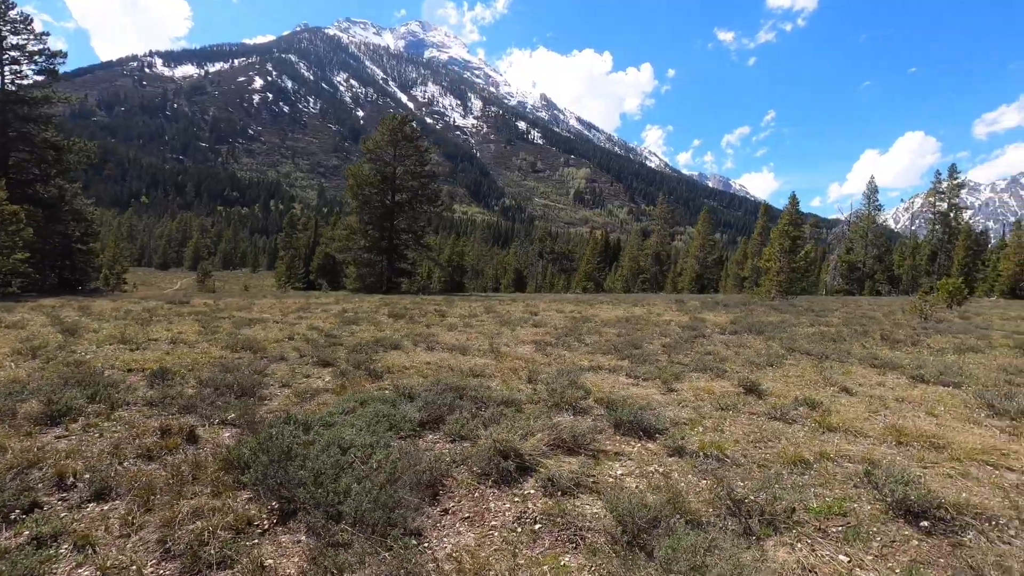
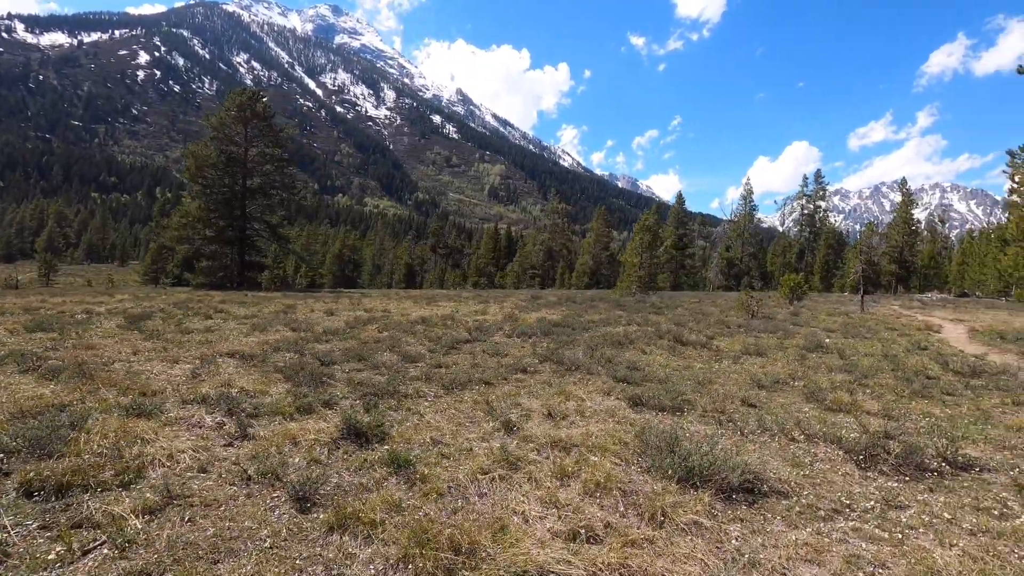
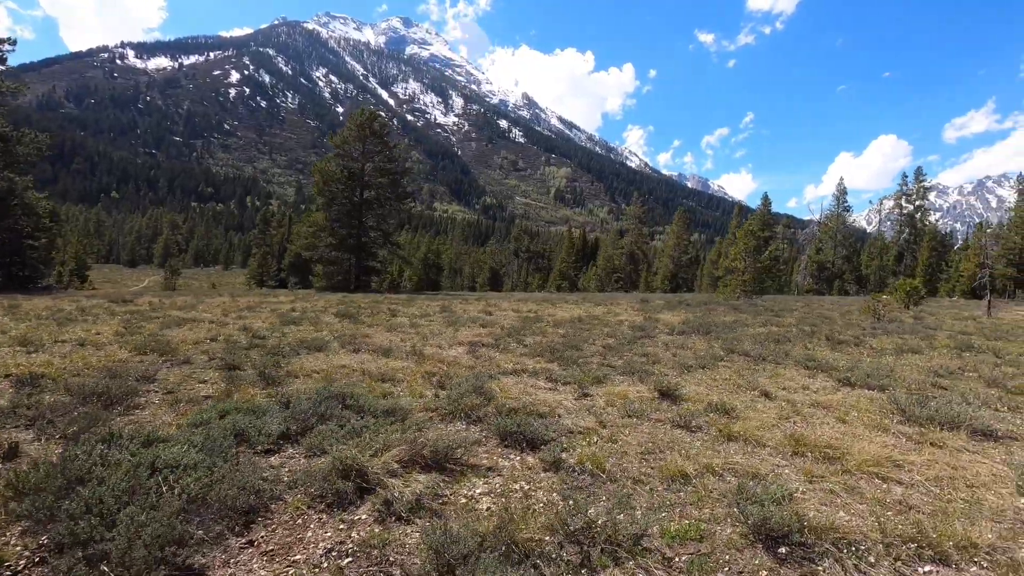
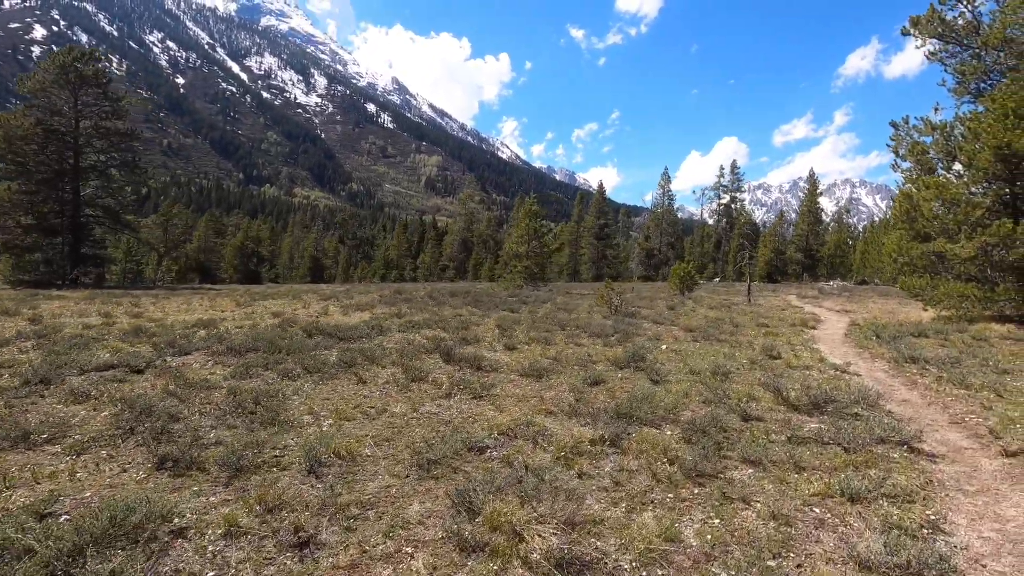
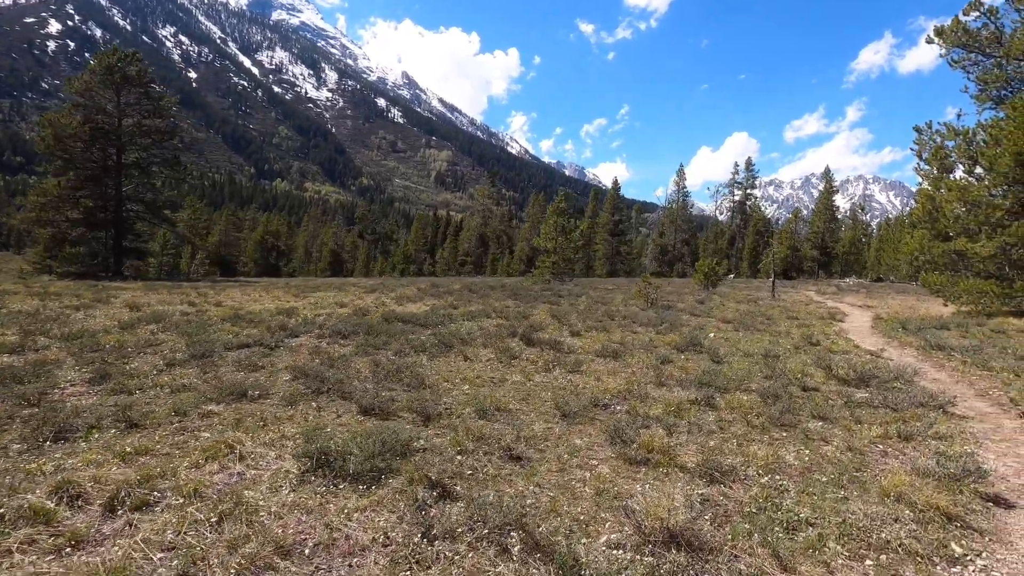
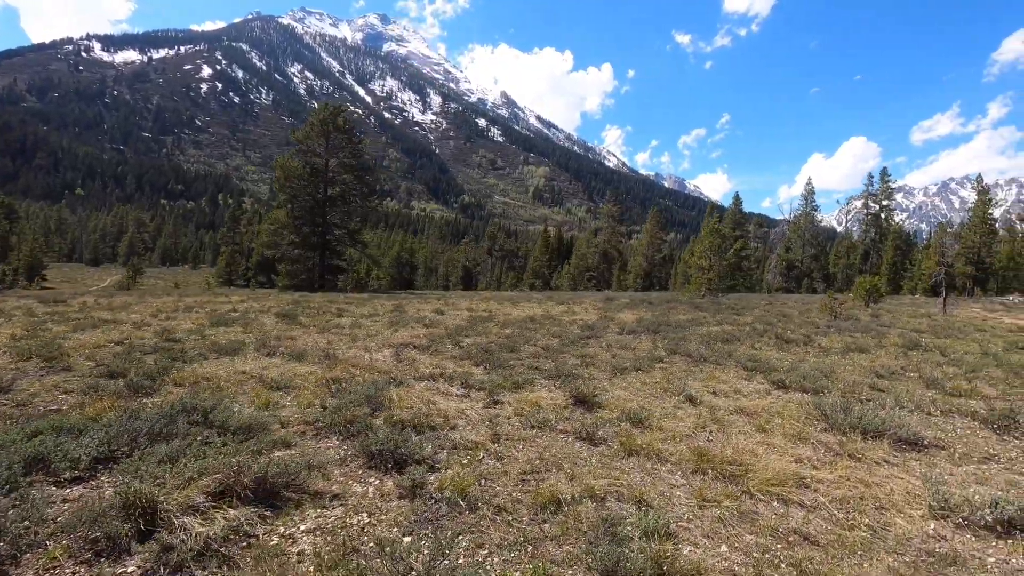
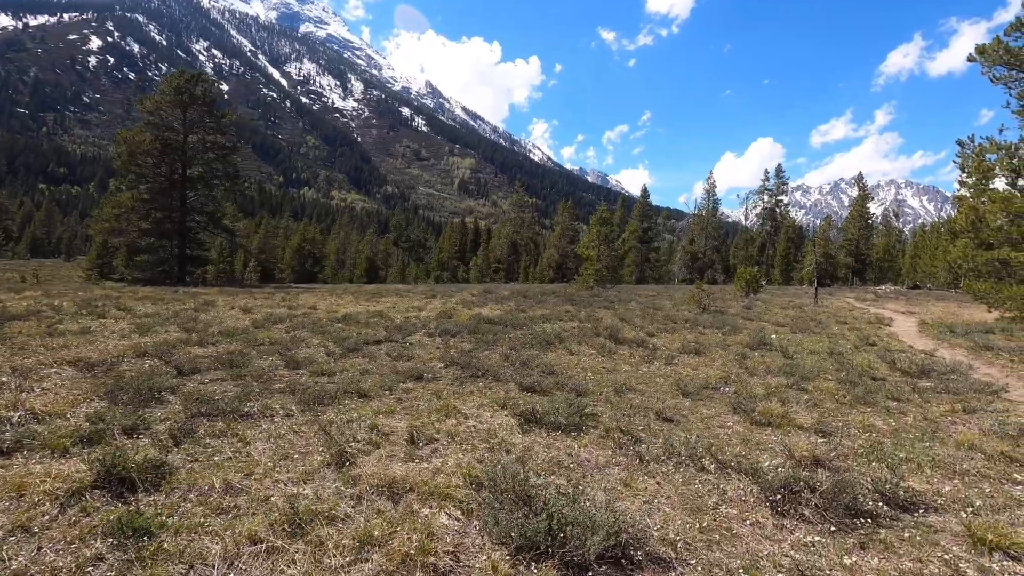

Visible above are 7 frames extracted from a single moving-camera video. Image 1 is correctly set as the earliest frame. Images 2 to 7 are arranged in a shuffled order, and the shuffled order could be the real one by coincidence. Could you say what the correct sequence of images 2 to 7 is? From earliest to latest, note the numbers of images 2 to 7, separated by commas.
3, 6, 2, 7, 5, 4
